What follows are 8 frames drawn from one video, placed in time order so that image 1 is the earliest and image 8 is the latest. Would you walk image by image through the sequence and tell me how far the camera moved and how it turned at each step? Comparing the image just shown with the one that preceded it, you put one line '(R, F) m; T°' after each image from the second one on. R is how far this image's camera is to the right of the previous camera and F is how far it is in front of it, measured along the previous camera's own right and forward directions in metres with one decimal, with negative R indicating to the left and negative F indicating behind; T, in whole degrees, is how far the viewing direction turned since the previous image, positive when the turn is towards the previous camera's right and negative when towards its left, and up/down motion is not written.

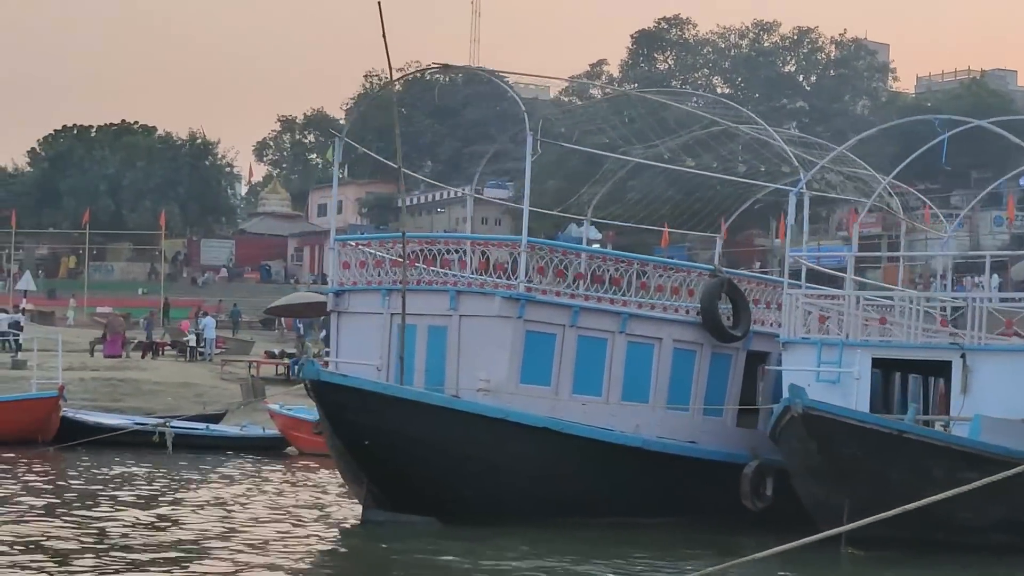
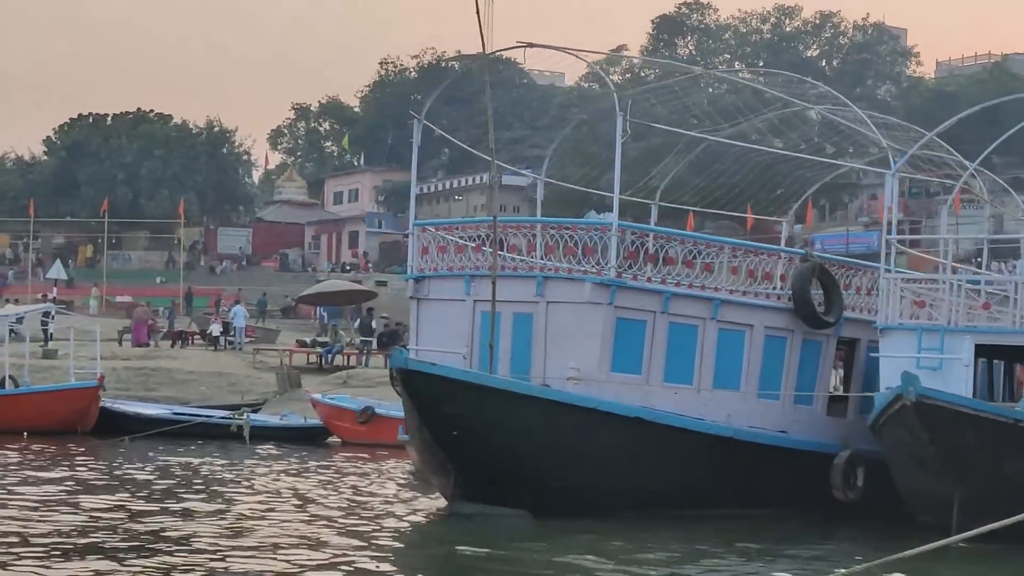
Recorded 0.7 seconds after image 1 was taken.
(-0.4, +0.3) m; 0°
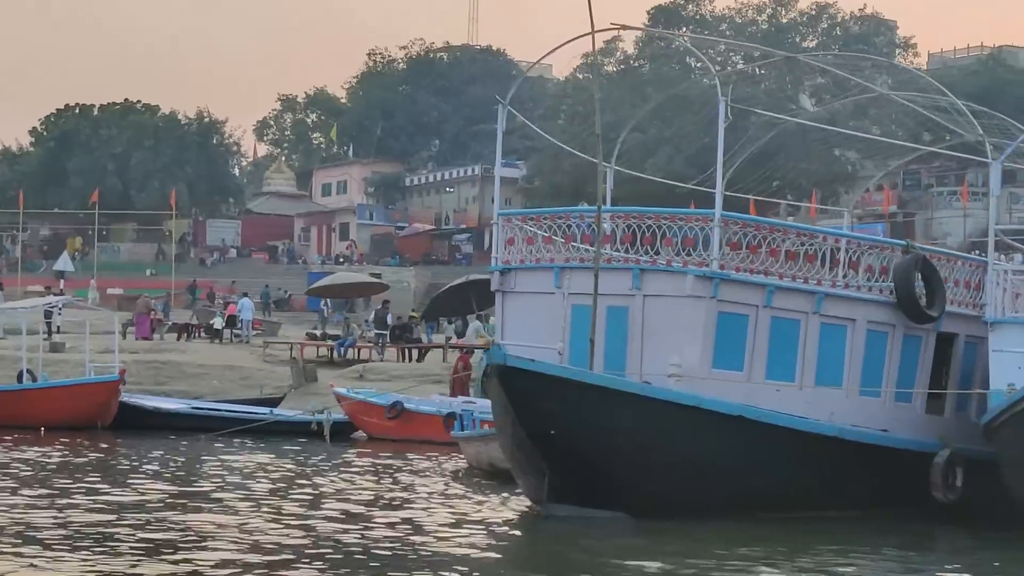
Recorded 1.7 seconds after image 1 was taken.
(-0.6, +0.4) m; +1°
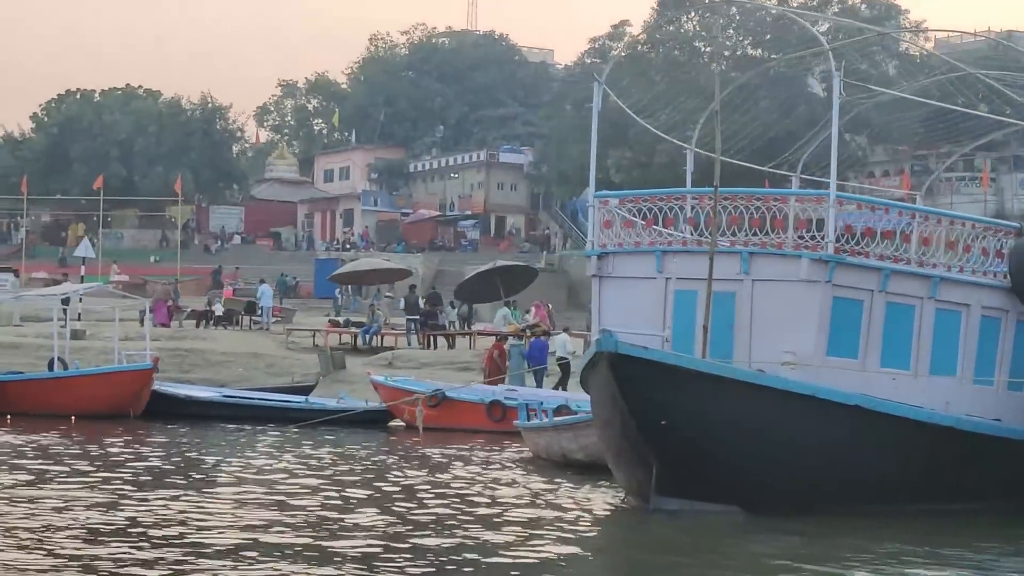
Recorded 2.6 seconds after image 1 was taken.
(-0.5, +0.3) m; 0°
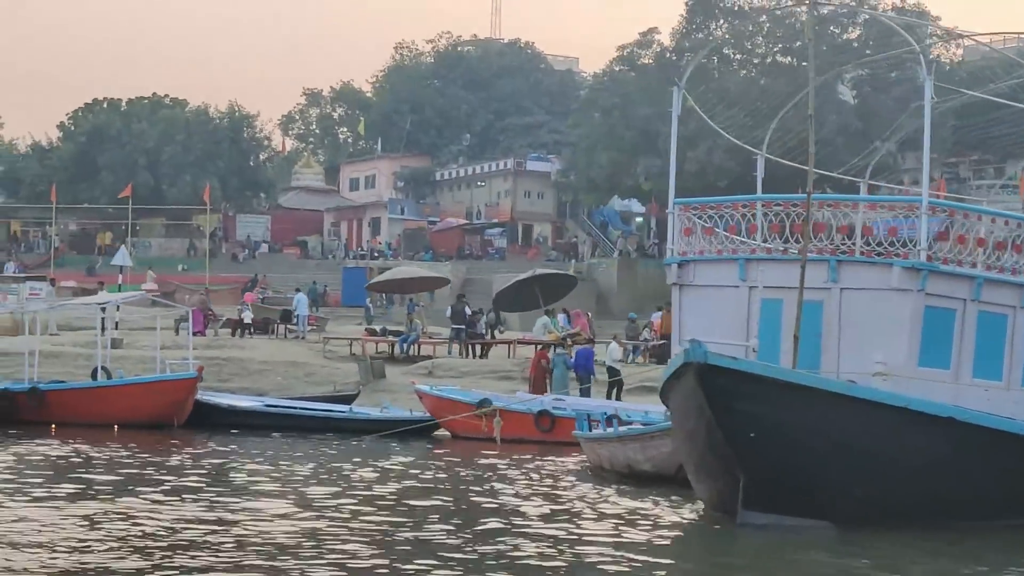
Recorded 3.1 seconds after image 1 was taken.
(-0.3, +0.2) m; -1°
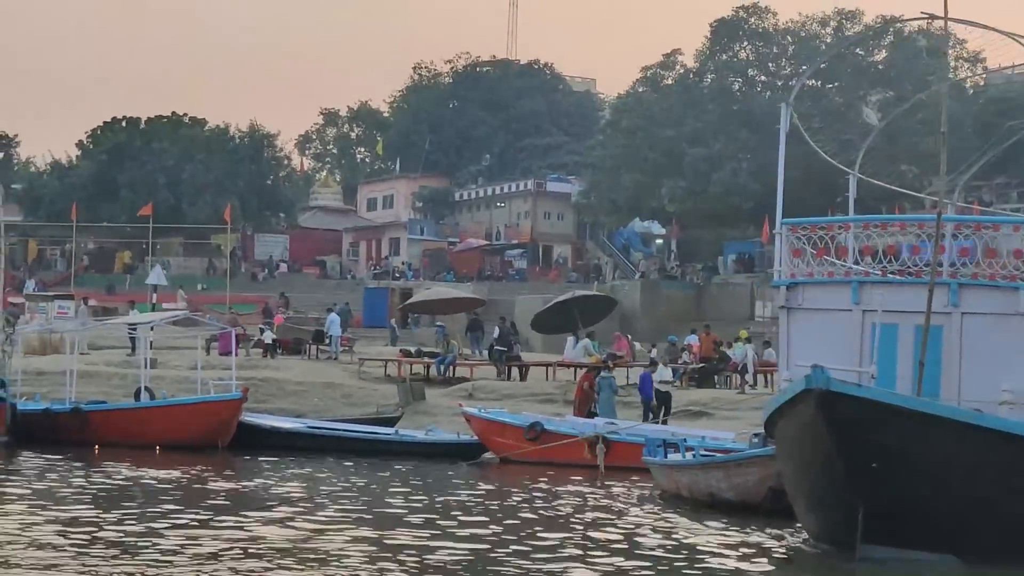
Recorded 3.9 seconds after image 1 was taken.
(-0.5, +0.3) m; 0°
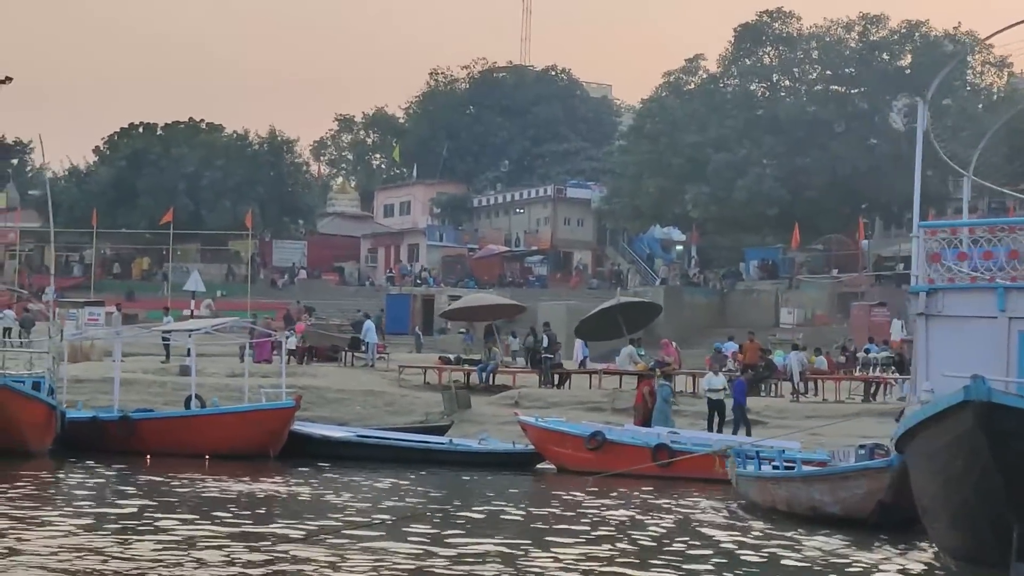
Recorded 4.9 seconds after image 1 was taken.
(-0.6, +0.3) m; 0°
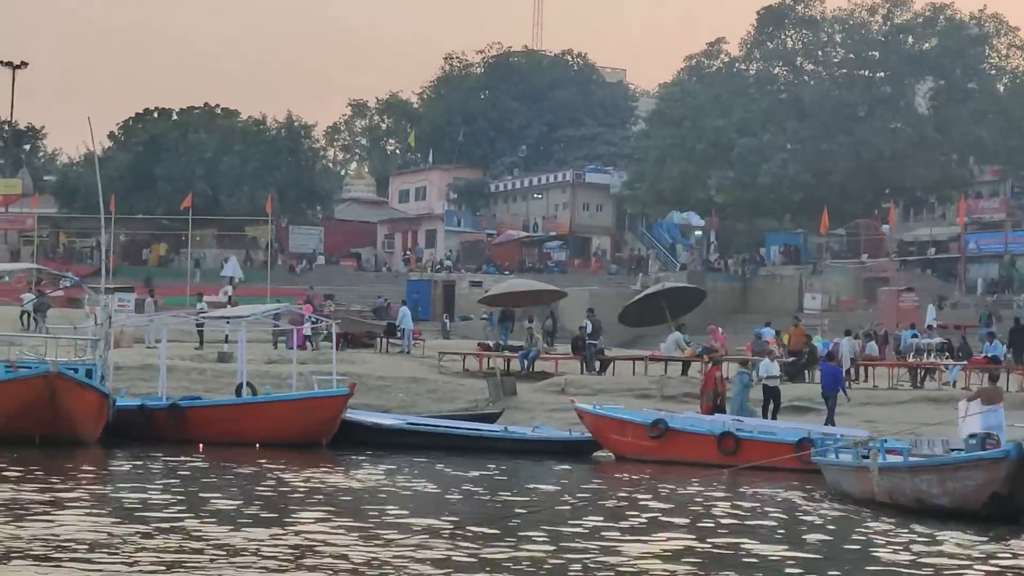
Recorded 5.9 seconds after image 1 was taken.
(-0.5, +0.3) m; 0°
